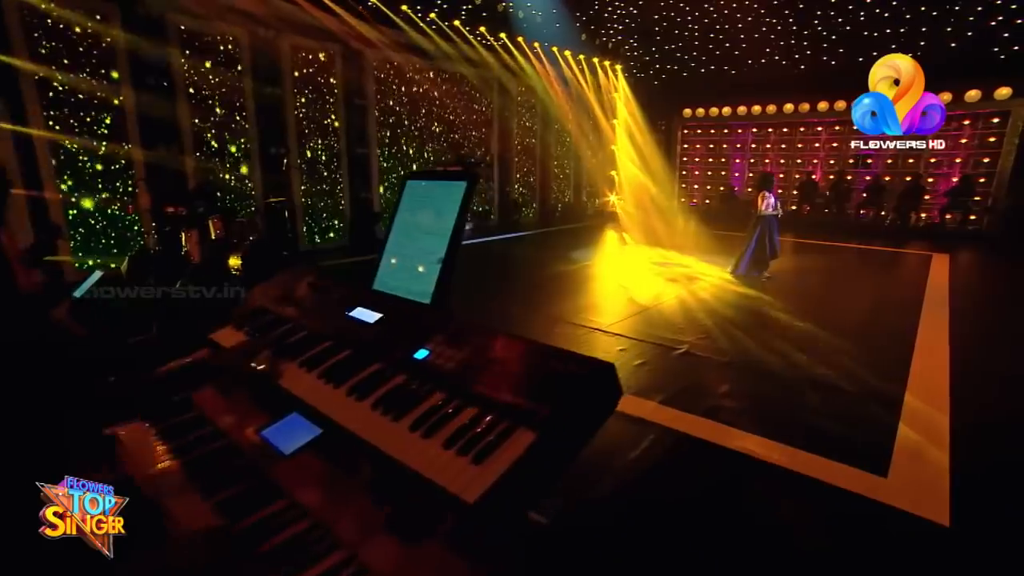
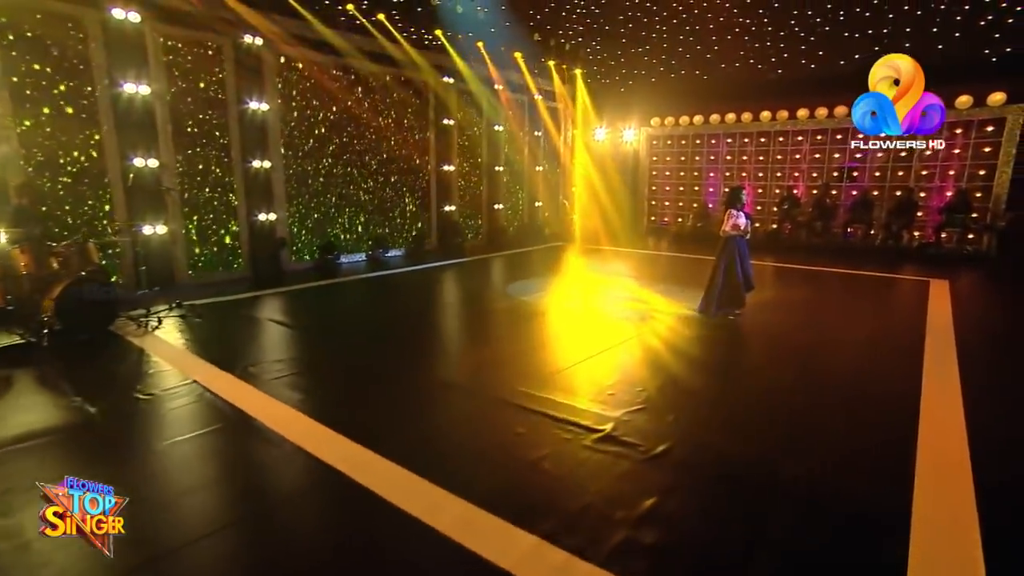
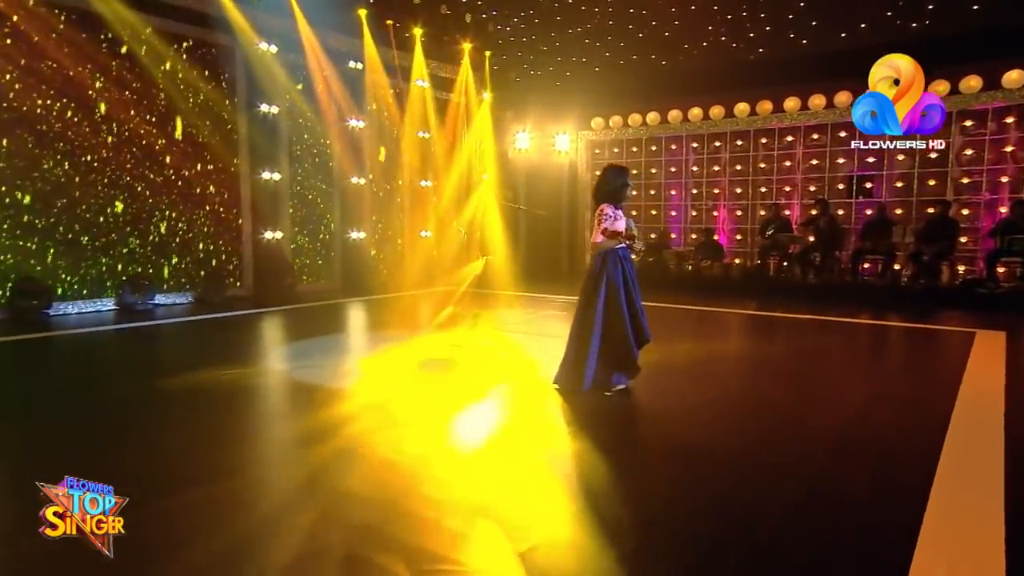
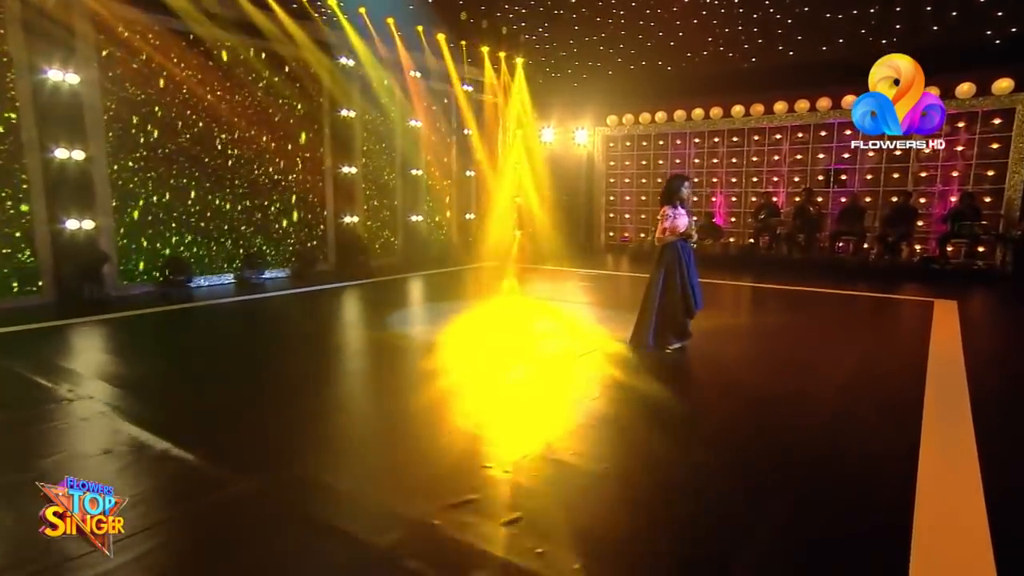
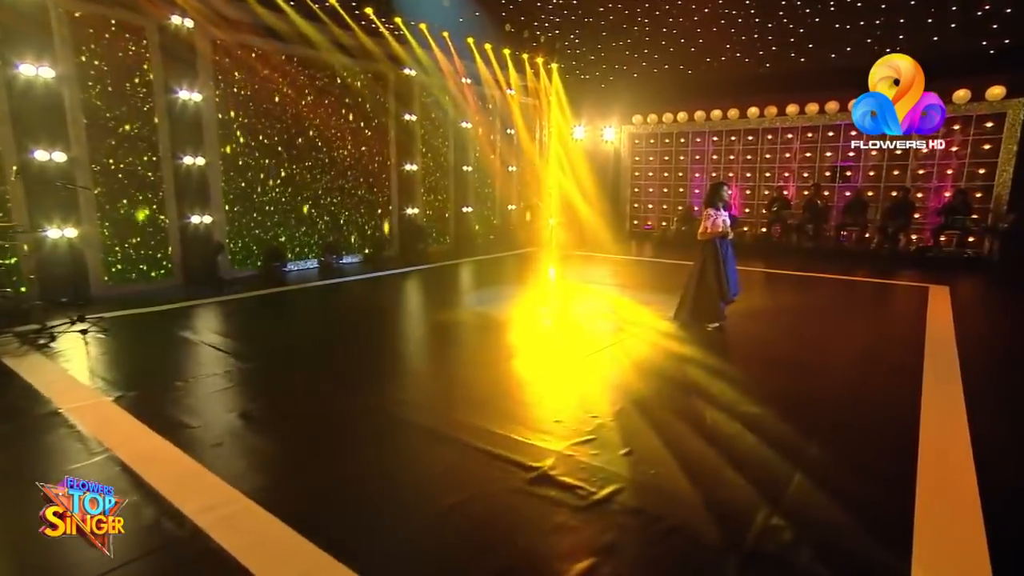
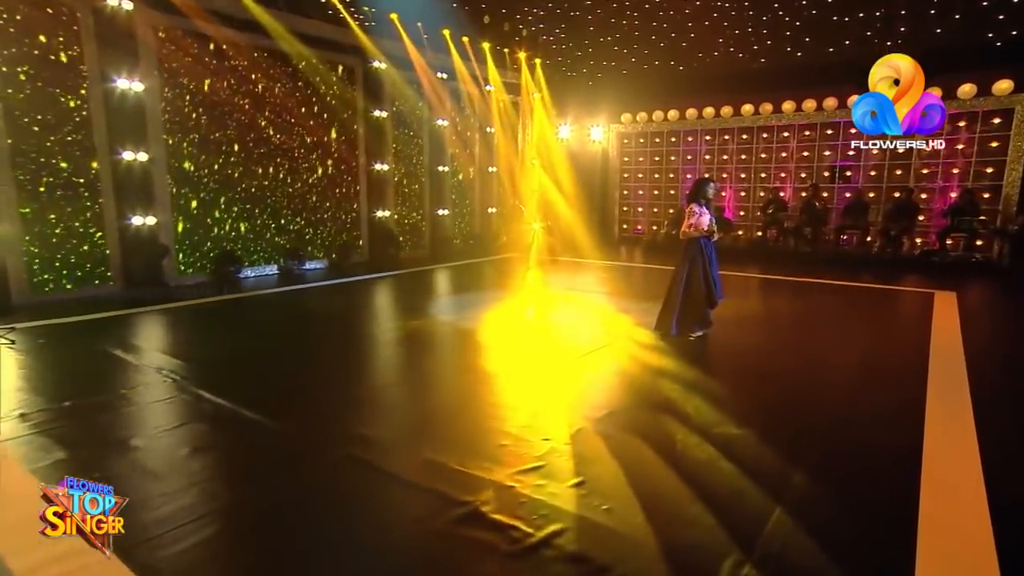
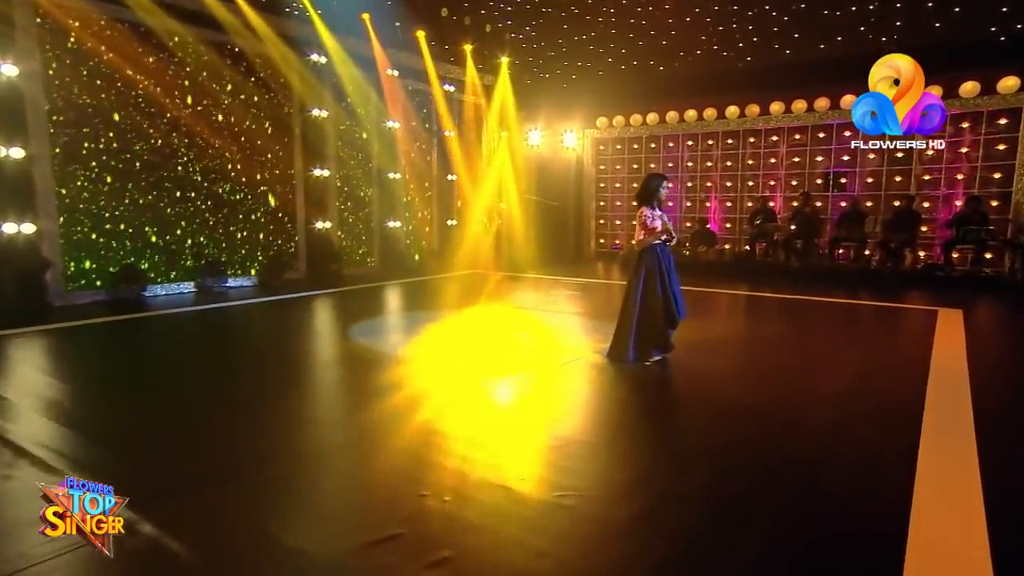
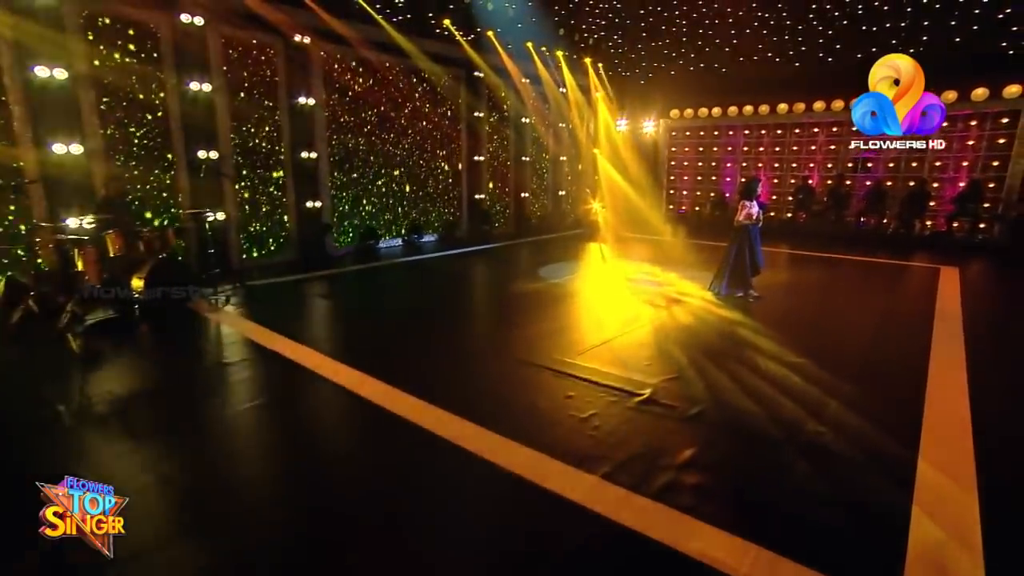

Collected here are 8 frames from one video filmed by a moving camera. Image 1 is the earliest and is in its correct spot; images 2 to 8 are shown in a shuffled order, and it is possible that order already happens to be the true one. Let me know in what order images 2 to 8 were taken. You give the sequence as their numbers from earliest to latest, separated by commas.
8, 2, 5, 6, 4, 7, 3
